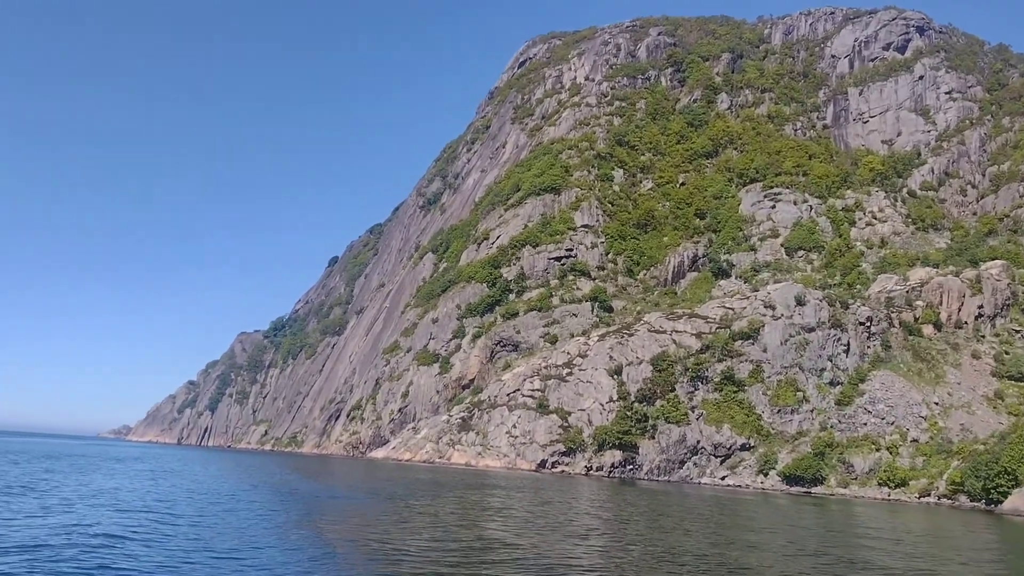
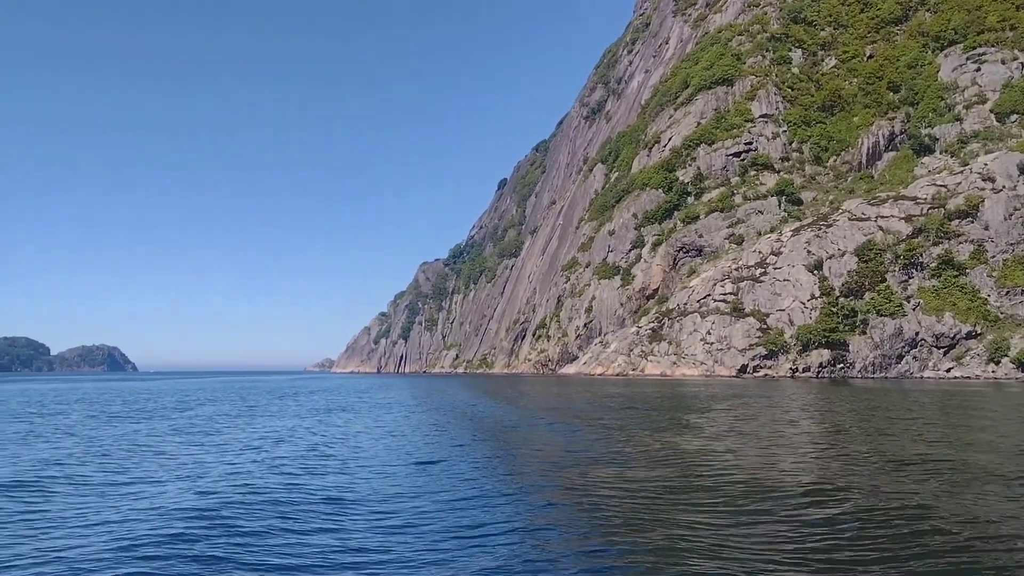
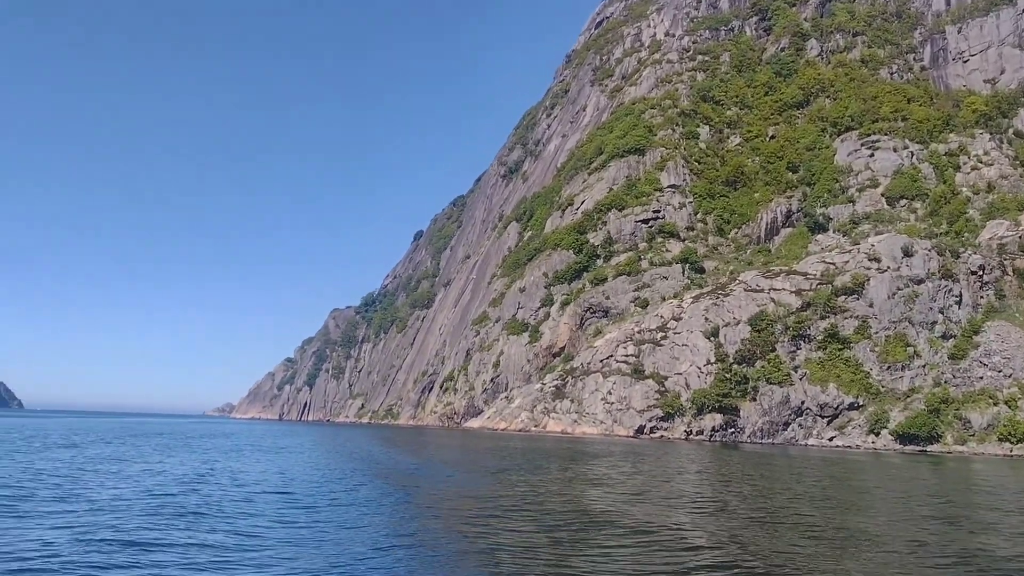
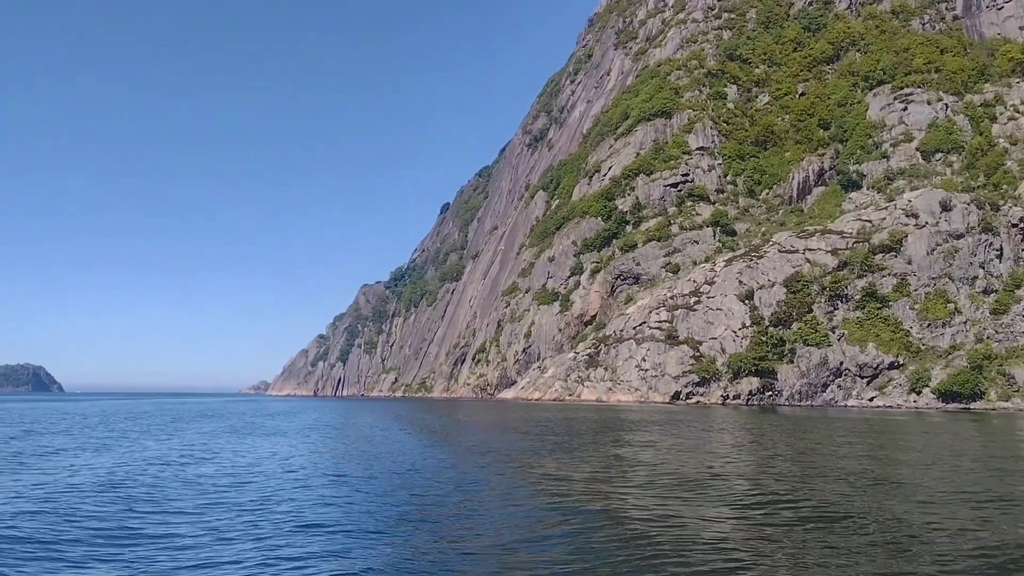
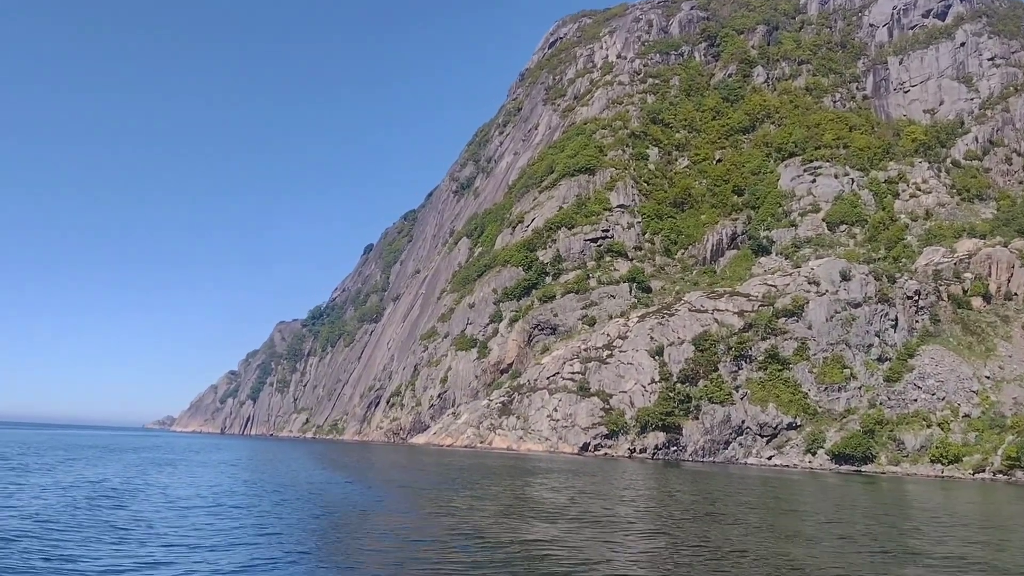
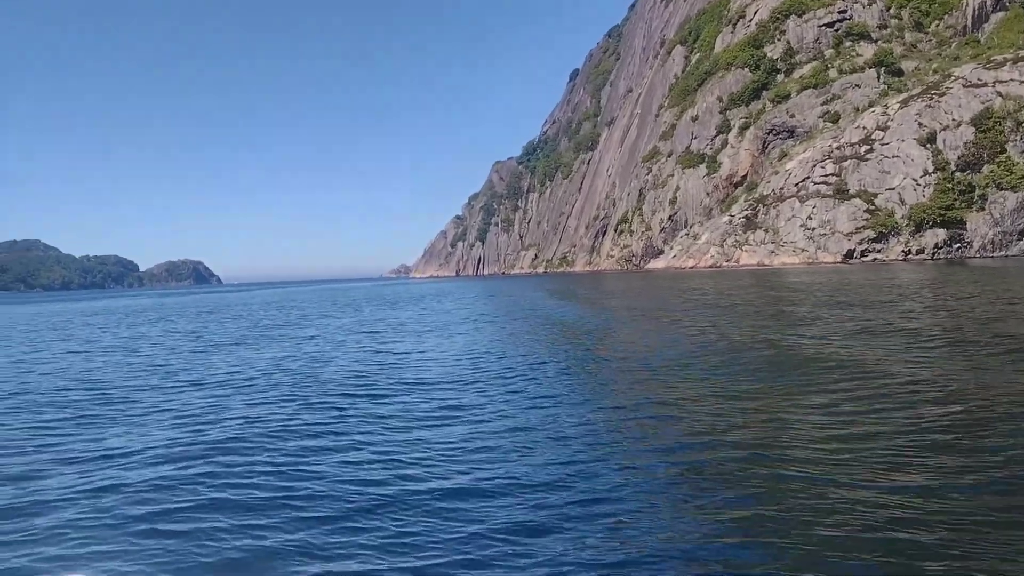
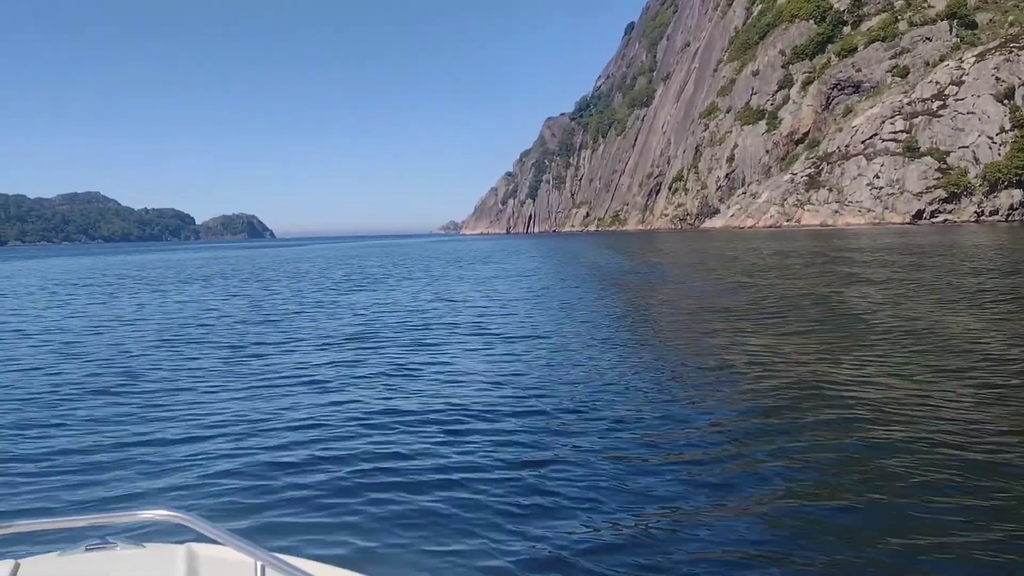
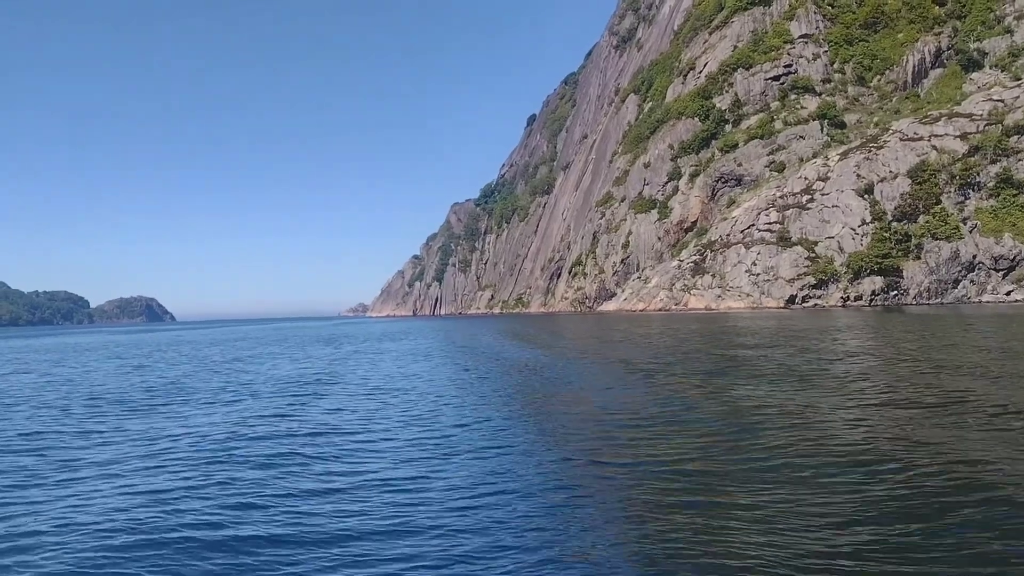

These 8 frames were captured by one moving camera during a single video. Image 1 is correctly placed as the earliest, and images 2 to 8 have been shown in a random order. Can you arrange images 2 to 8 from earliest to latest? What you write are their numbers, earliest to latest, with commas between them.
5, 3, 4, 2, 8, 6, 7
